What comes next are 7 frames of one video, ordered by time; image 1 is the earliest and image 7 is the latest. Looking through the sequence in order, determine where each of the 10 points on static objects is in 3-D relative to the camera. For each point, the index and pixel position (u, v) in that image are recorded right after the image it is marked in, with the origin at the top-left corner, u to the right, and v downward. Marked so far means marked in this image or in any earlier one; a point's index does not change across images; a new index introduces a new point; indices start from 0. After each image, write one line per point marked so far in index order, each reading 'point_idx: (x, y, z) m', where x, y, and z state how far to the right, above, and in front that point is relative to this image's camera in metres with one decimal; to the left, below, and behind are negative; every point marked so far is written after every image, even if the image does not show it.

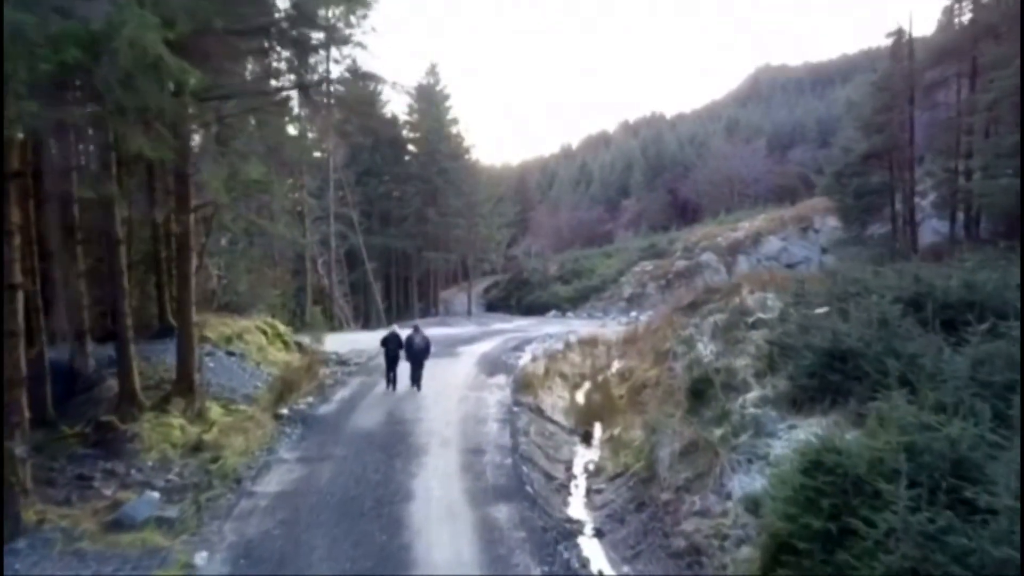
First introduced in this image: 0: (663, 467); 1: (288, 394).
0: (+2.7, -3.2, +11.8) m
1: (-5.9, -2.8, +17.3) m
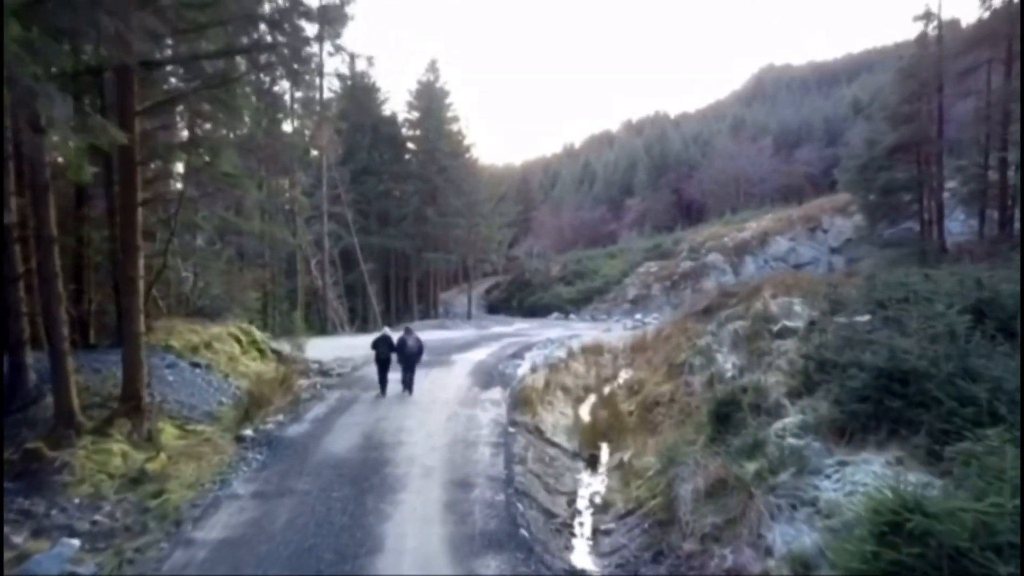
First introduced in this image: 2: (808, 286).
0: (+2.6, -3.3, +9.9) m
1: (-6.0, -2.9, +15.4) m
2: (+8.5, +0.1, +19.0) m
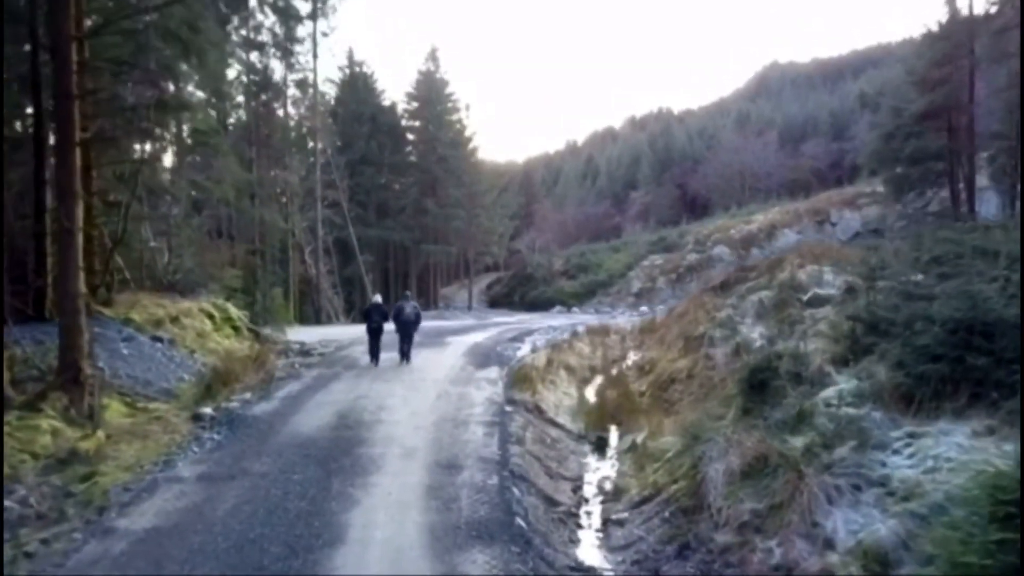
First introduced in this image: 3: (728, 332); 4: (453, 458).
0: (+2.5, -2.5, +8.1) m
1: (-6.1, -2.1, +13.7) m
2: (+8.5, +0.9, +17.2) m
3: (+4.6, -1.0, +14.1) m
4: (-0.9, -2.6, +10.0) m
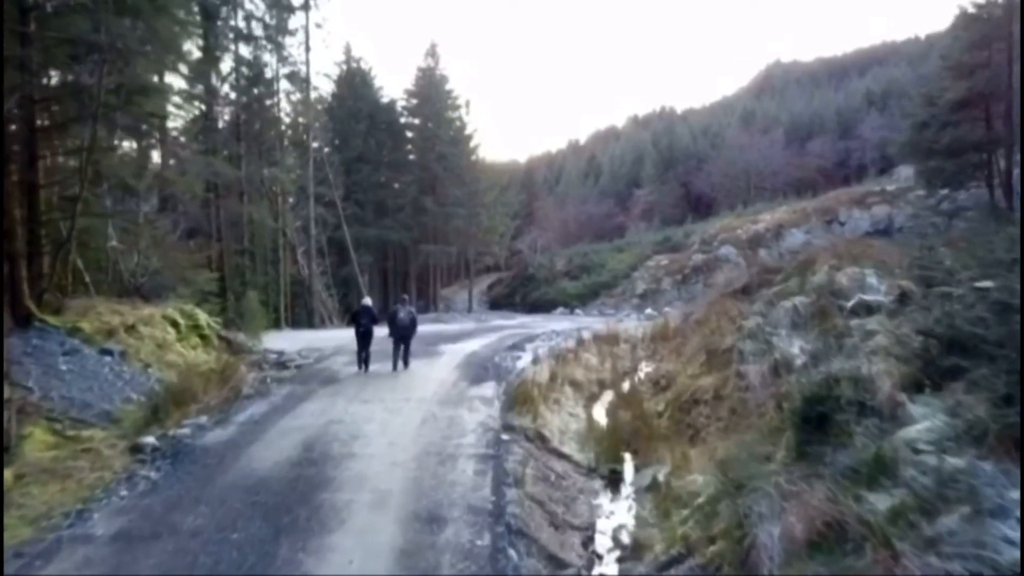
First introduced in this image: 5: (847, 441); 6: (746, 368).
0: (+2.4, -2.6, +6.2) m
1: (-6.1, -2.2, +11.8) m
2: (+8.5, +0.7, +15.3) m
3: (+4.6, -1.1, +12.2) m
4: (-0.9, -2.7, +8.1) m
5: (+3.8, -1.8, +7.6) m
6: (+4.2, -1.5, +11.8) m
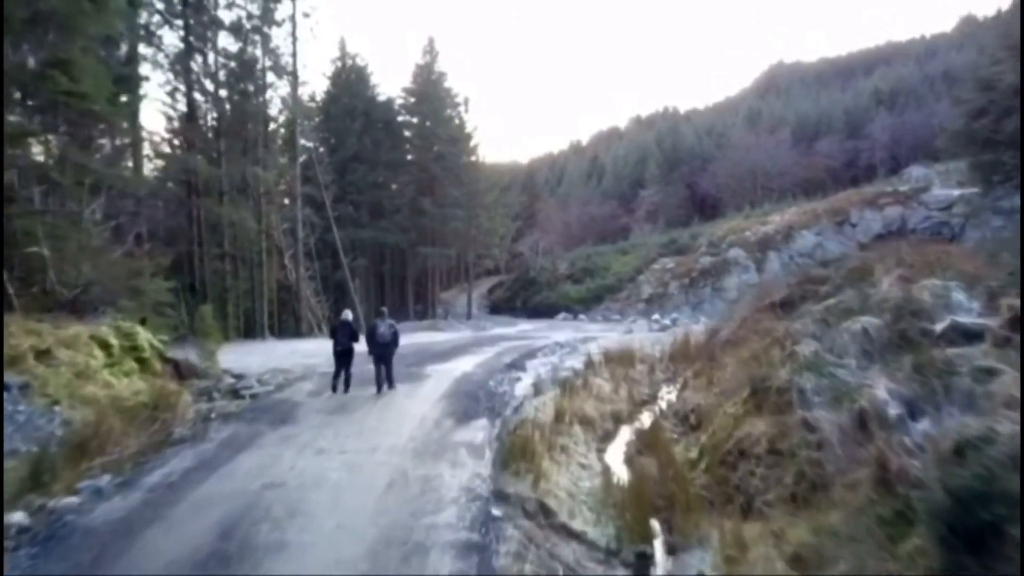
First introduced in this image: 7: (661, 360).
0: (+2.4, -2.9, +3.5) m
1: (-6.2, -2.5, +9.1) m
2: (+8.4, +0.5, +12.6) m
3: (+4.5, -1.4, +9.5) m
4: (-1.0, -3.0, +5.4) m
5: (+3.7, -2.0, +4.9) m
6: (+4.1, -1.8, +9.1) m
7: (+4.0, -1.9, +17.6) m
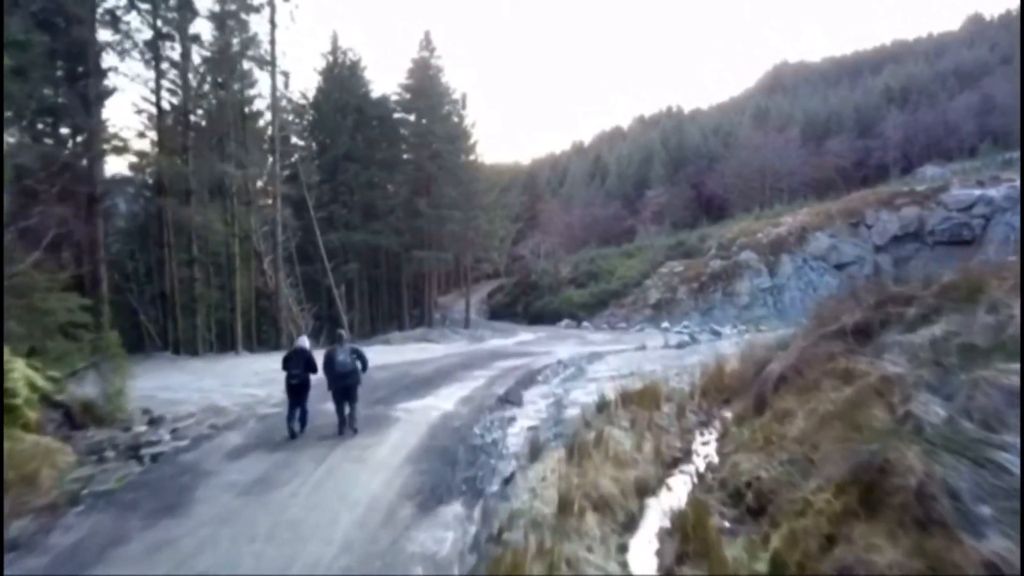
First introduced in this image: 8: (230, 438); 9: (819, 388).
0: (+2.1, -3.2, 0.0) m
1: (-6.4, -2.9, +5.6) m
2: (+8.2, +0.1, +9.1) m
3: (+4.3, -1.7, +6.0) m
4: (-1.2, -3.3, +1.9) m
5: (+3.5, -2.4, +1.4) m
6: (+3.9, -2.1, +5.6) m
7: (+3.8, -2.3, +14.0) m
8: (-5.0, -2.7, +11.2) m
9: (+4.8, -1.5, +10.6) m
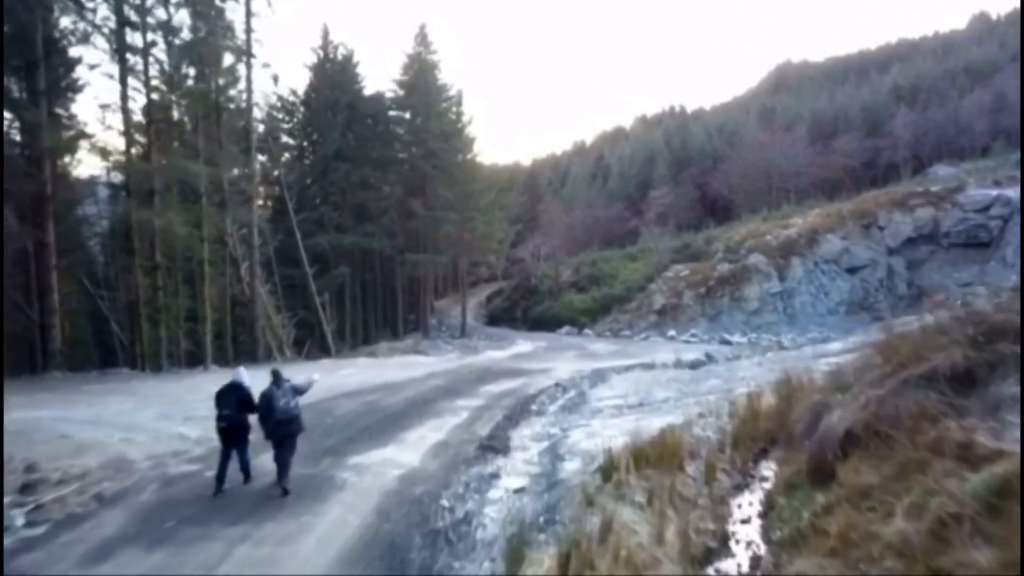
0: (+1.8, -3.6, -3.0) m
1: (-6.7, -3.2, +2.7) m
2: (+7.9, -0.3, +6.1) m
3: (+4.0, -2.1, +3.0) m
4: (-1.6, -3.7, -1.0) m
5: (+3.2, -2.7, -1.5) m
6: (+3.6, -2.5, +2.6) m
7: (+3.5, -2.6, +11.1) m
8: (-5.3, -3.0, +8.2) m
9: (+4.4, -1.8, +7.7) m
